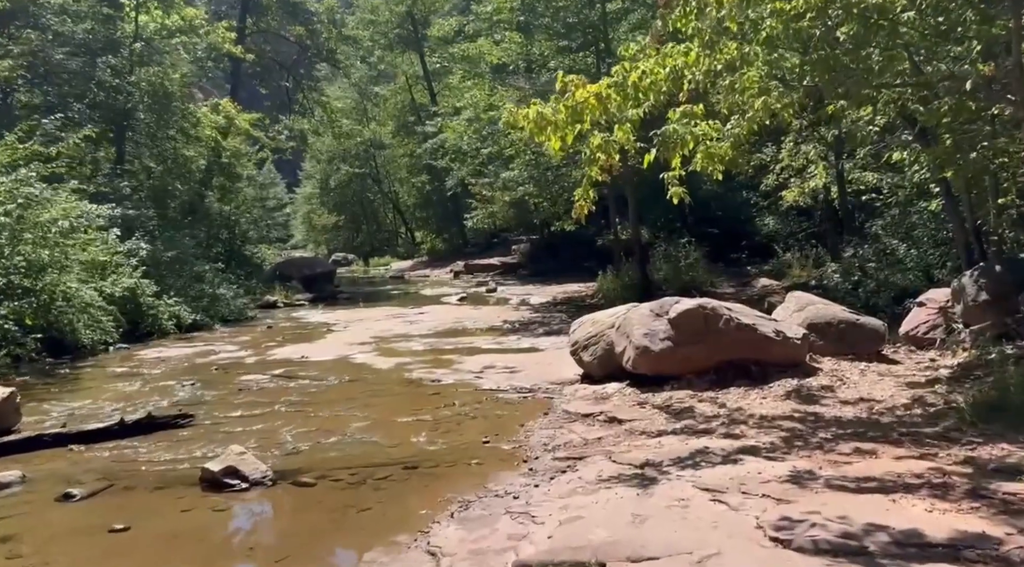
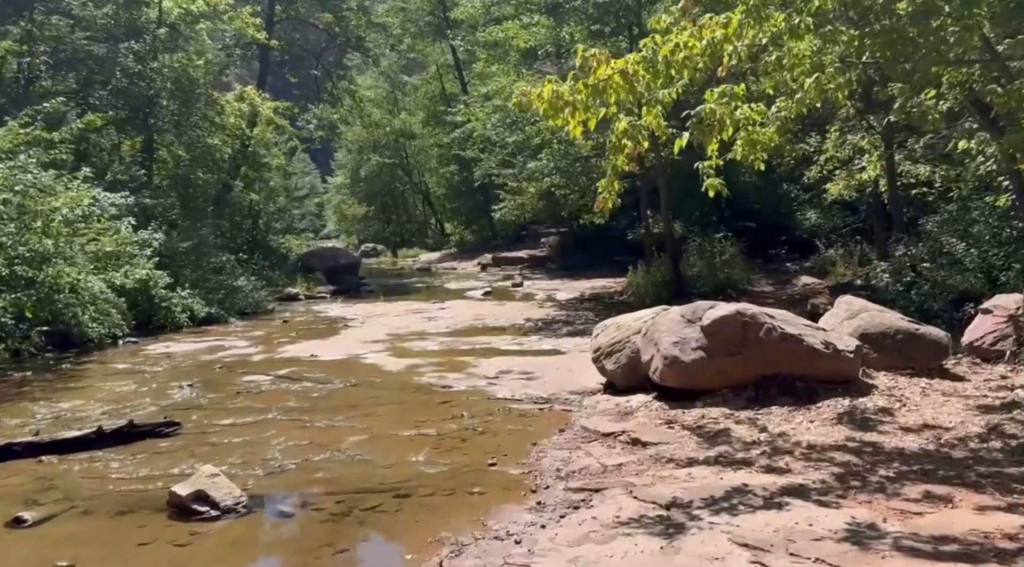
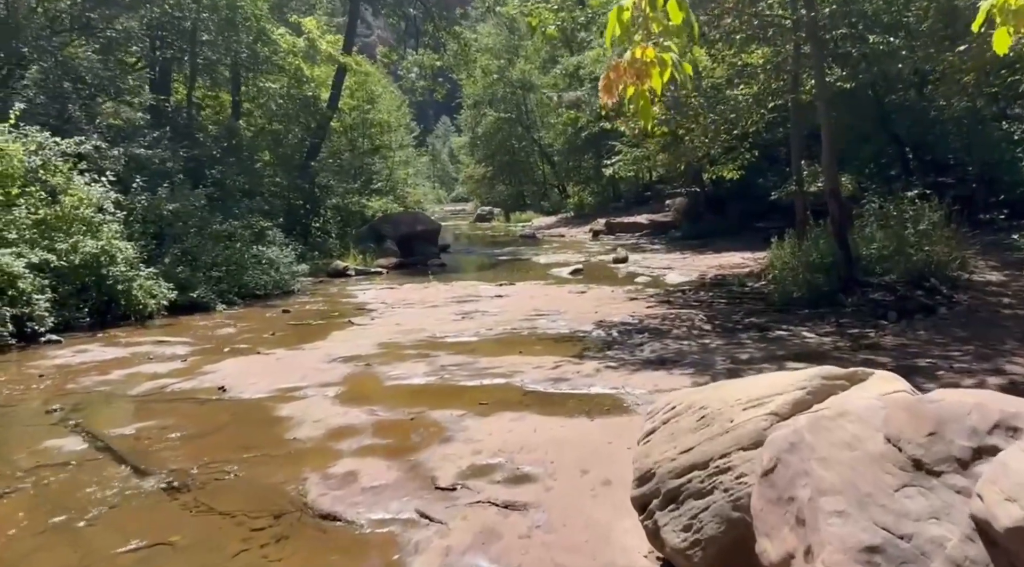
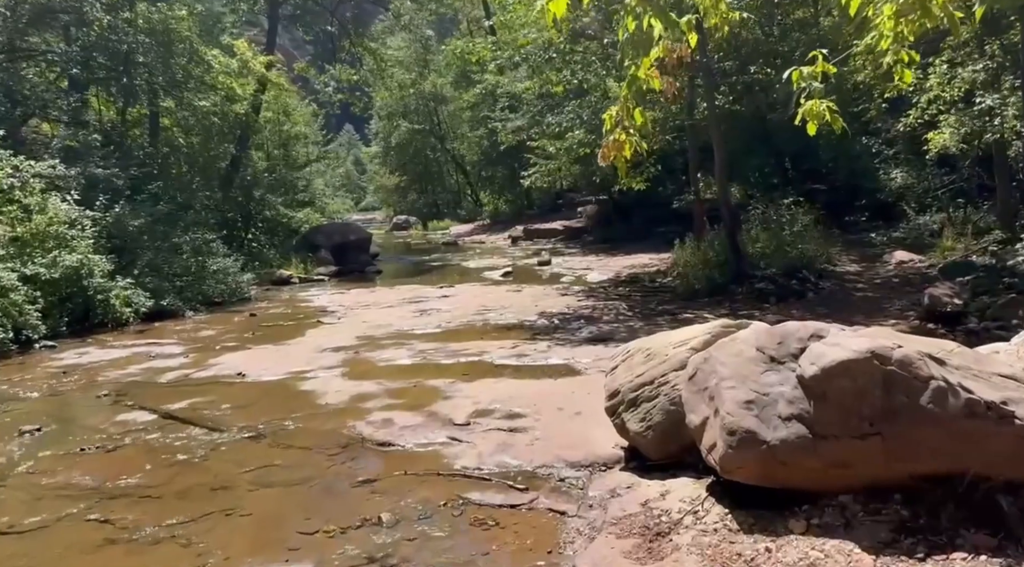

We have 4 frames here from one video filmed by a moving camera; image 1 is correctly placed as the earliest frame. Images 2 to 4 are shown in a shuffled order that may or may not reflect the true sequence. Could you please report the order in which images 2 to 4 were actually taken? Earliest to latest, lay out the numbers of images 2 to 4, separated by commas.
2, 4, 3
